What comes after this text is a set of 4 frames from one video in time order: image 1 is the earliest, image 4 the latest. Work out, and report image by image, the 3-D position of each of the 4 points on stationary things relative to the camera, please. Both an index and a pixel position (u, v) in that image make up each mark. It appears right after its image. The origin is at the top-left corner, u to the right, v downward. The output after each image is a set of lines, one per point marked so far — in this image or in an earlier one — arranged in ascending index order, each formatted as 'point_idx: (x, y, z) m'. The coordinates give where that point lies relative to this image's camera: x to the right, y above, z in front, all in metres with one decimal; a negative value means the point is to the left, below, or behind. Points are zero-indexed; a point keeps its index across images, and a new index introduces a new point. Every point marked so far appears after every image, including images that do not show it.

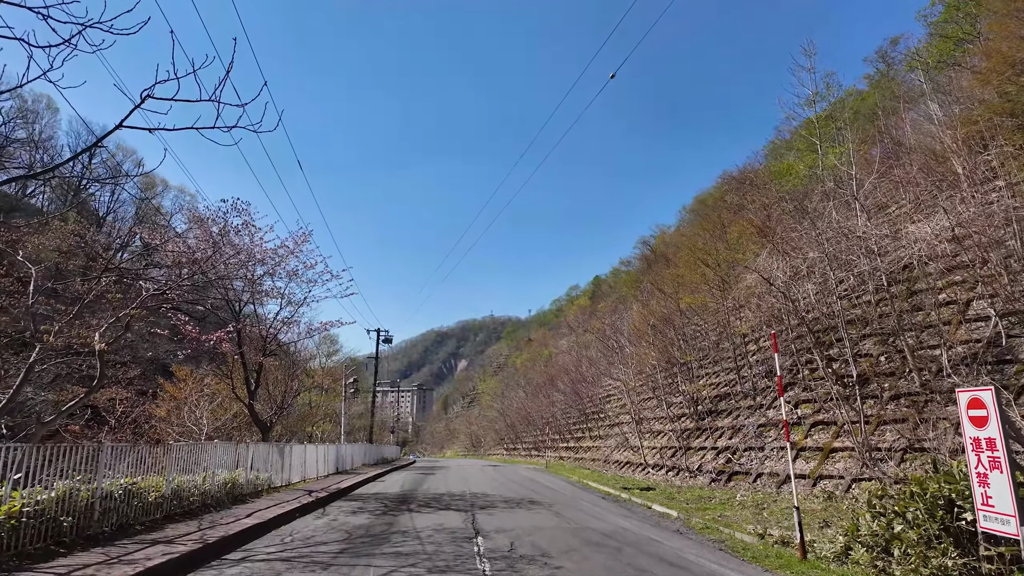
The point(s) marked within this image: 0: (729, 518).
0: (+3.9, -4.1, +9.4) m
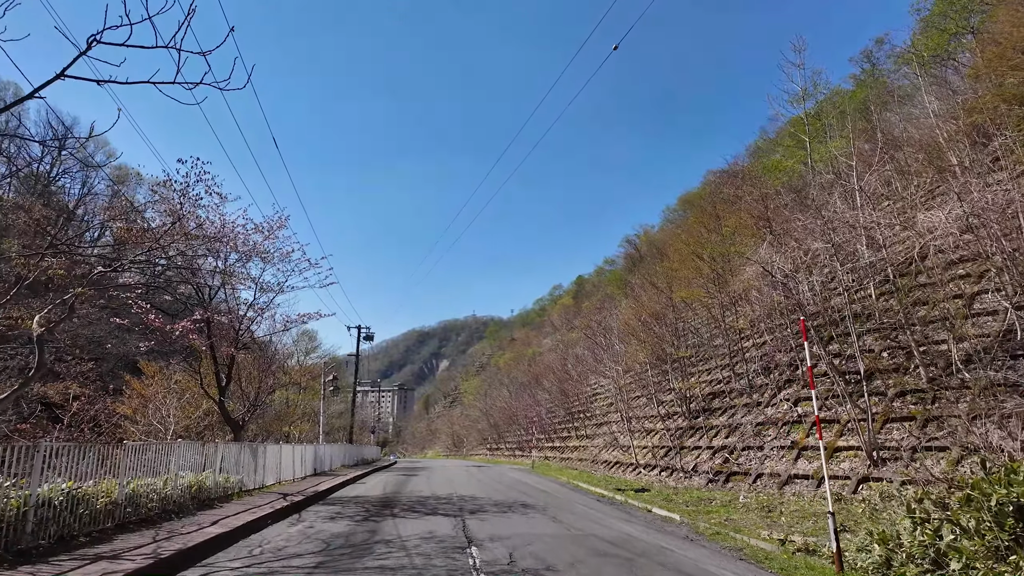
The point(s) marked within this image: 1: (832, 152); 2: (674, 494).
0: (+3.8, -3.9, +8.8) m
1: (+10.3, +4.4, +16.9) m
2: (+3.9, -5.0, +12.7) m
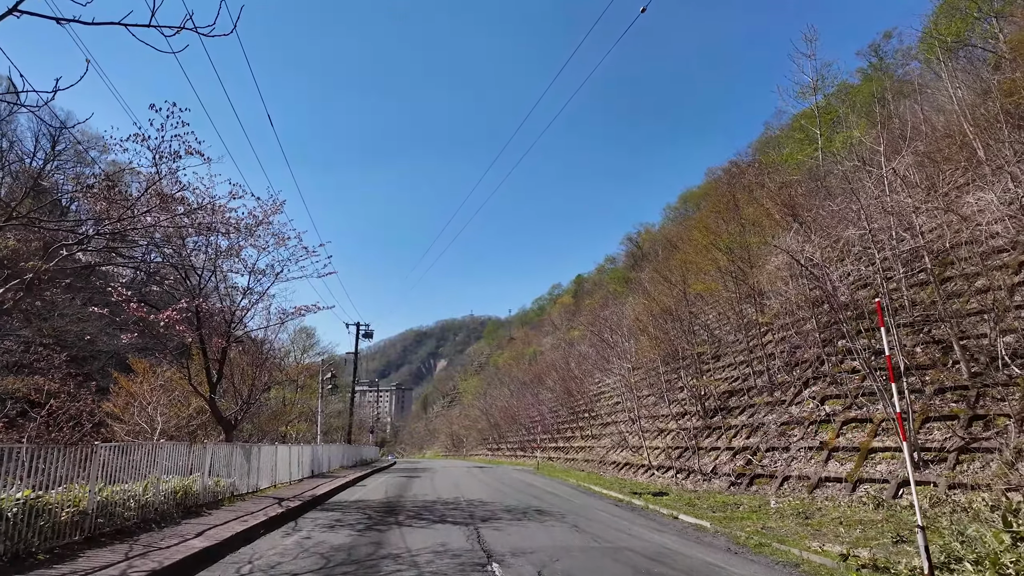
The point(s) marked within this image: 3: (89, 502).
0: (+4.1, -3.7, +8.0) m
1: (+10.5, +4.6, +16.2) m
2: (+4.1, -4.8, +11.9) m
3: (-5.0, -2.5, +6.3) m
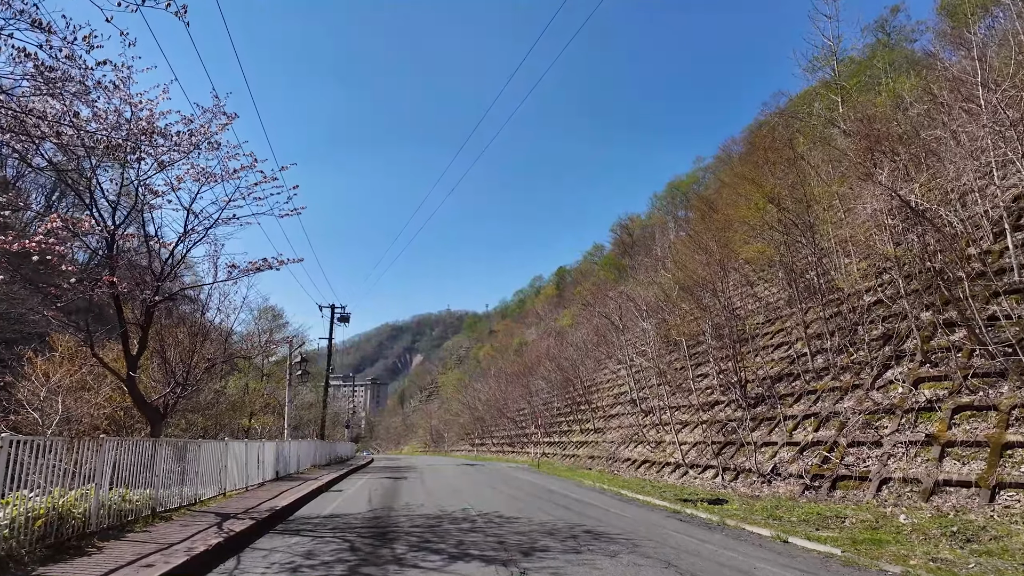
0: (+4.7, -2.9, +5.4) m
1: (+10.8, +5.5, +13.7) m
2: (+4.6, -3.9, +9.3) m
3: (-4.3, -1.6, +3.3) m
